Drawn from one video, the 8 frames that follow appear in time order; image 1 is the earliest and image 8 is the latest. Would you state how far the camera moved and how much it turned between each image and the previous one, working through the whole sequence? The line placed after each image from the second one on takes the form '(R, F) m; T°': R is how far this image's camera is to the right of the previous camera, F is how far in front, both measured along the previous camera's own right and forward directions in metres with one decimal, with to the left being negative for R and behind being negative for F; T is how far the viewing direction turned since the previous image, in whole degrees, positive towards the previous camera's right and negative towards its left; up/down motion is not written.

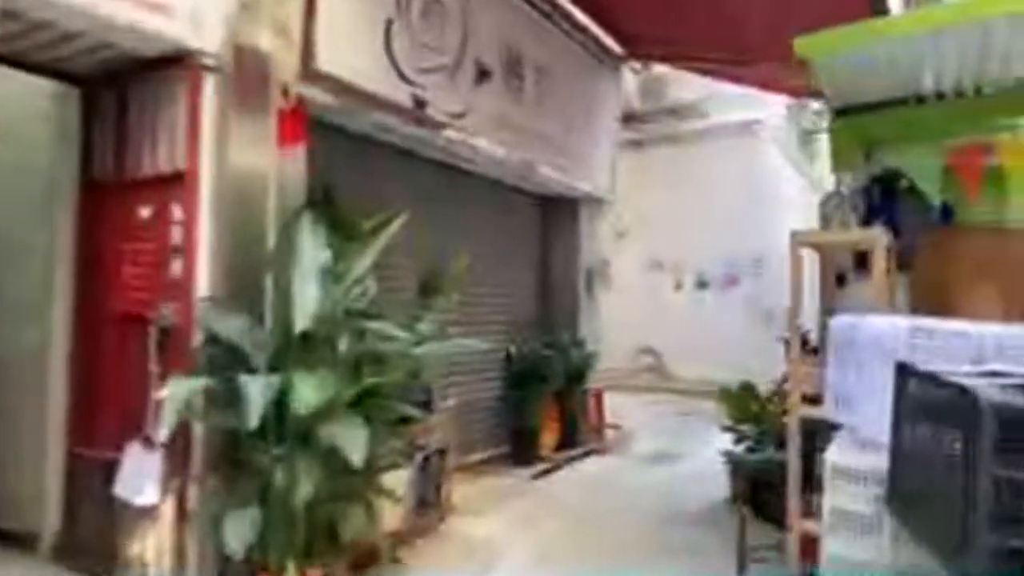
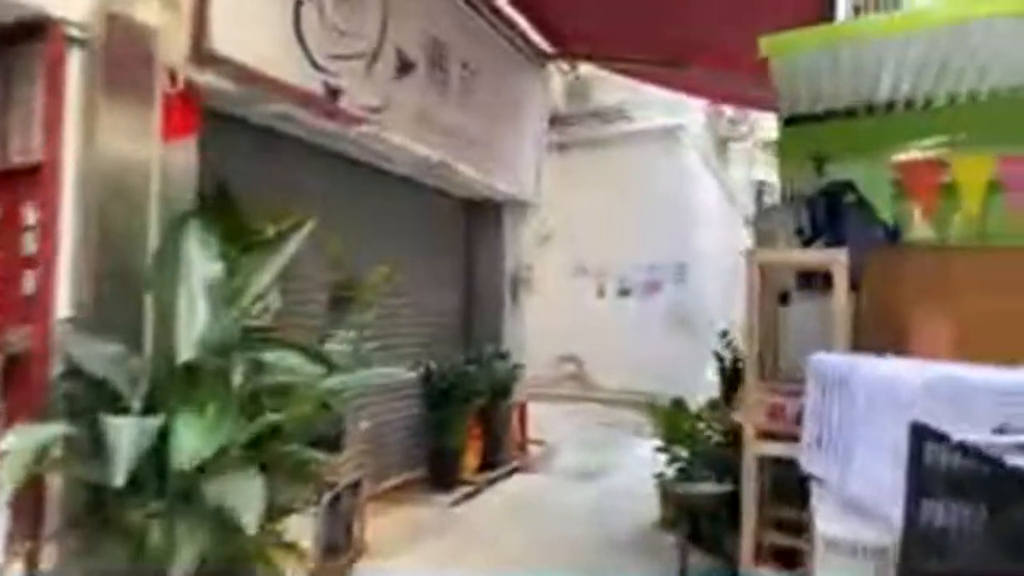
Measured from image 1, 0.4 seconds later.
(+0.4, +0.5) m; 0°
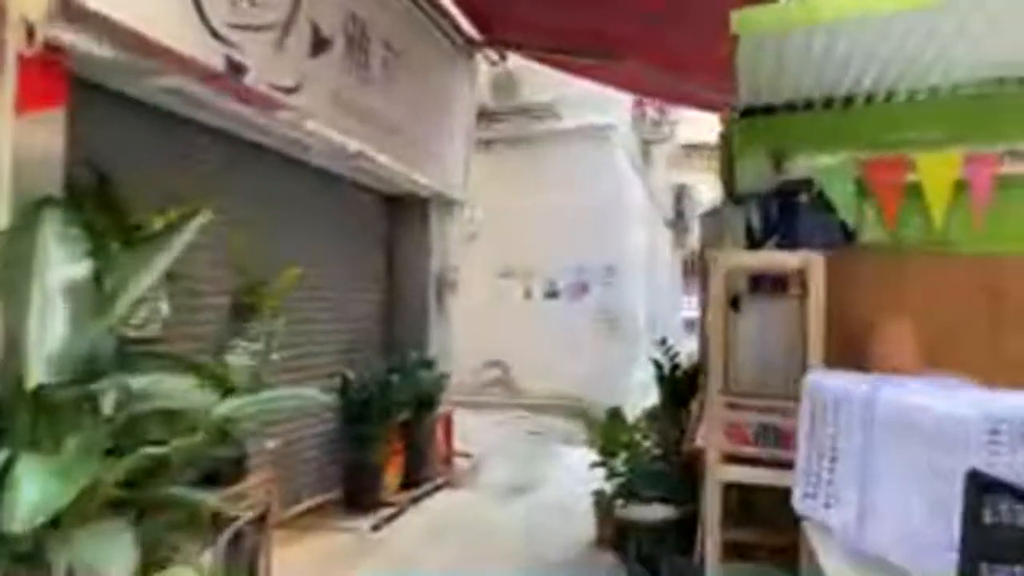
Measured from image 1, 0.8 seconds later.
(-0.1, +0.5) m; +6°
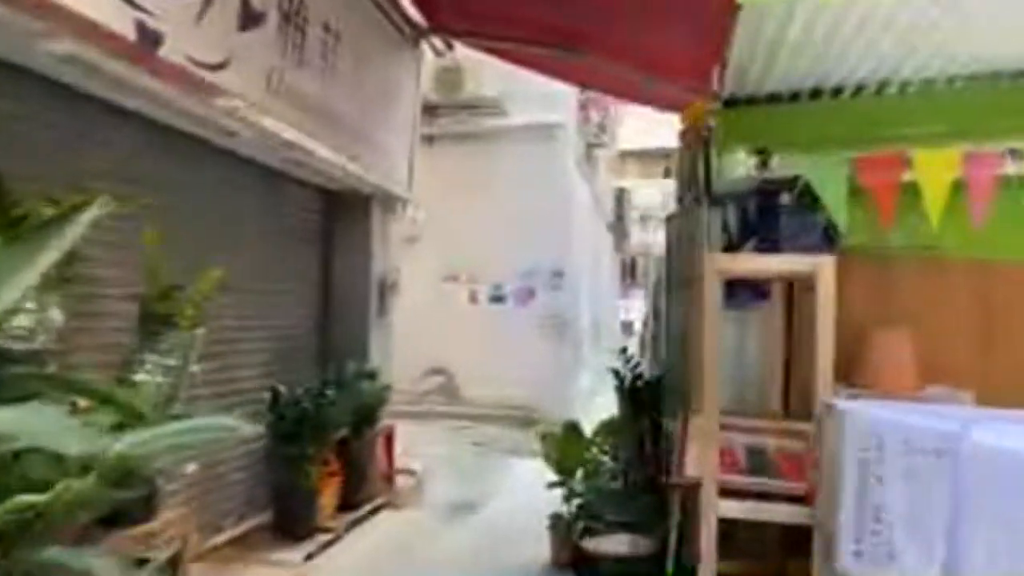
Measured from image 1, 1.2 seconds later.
(-0.1, +0.5) m; +5°
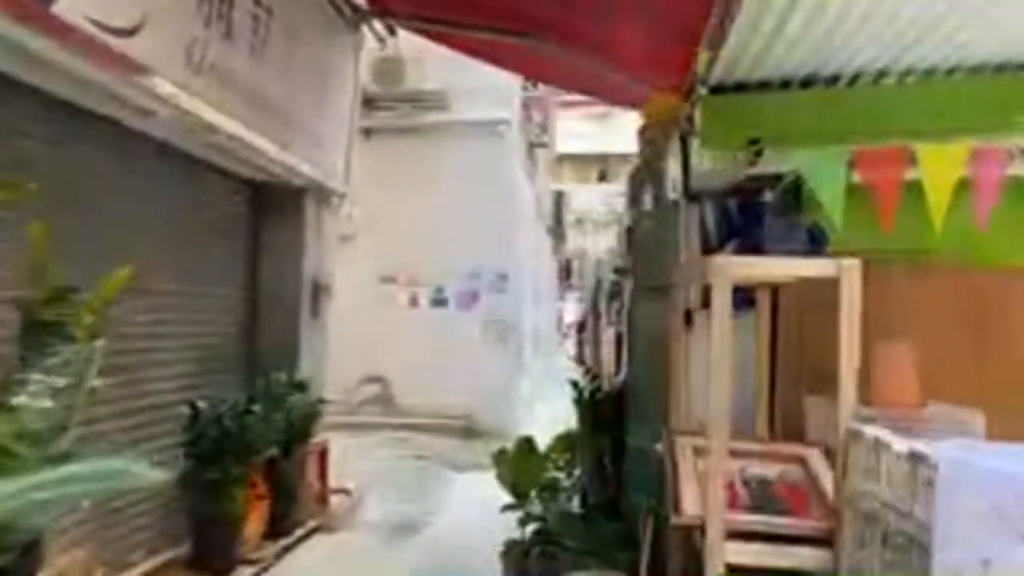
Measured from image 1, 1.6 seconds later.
(-0.1, +0.4) m; +5°
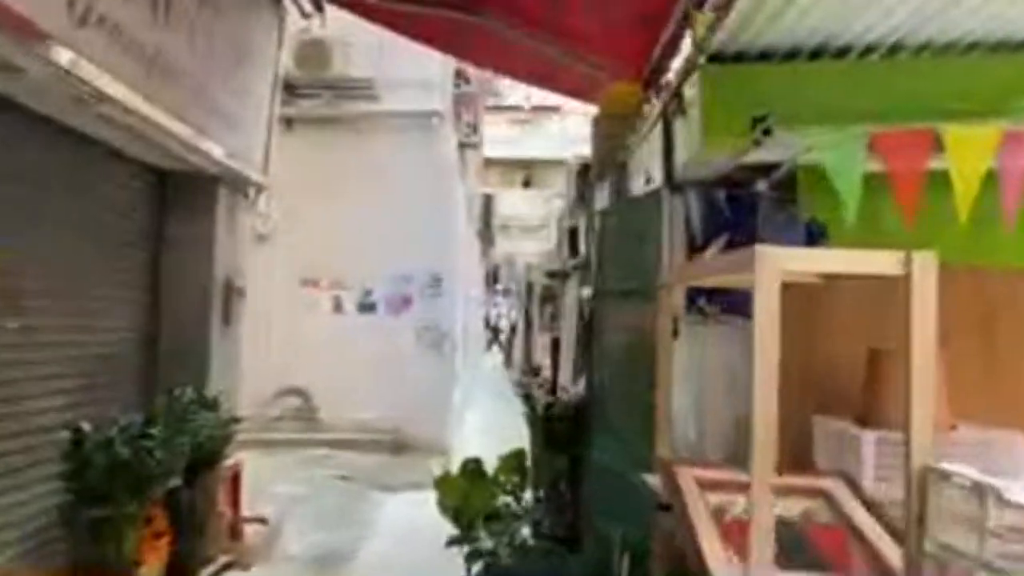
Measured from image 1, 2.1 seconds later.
(-0.1, +0.6) m; +6°
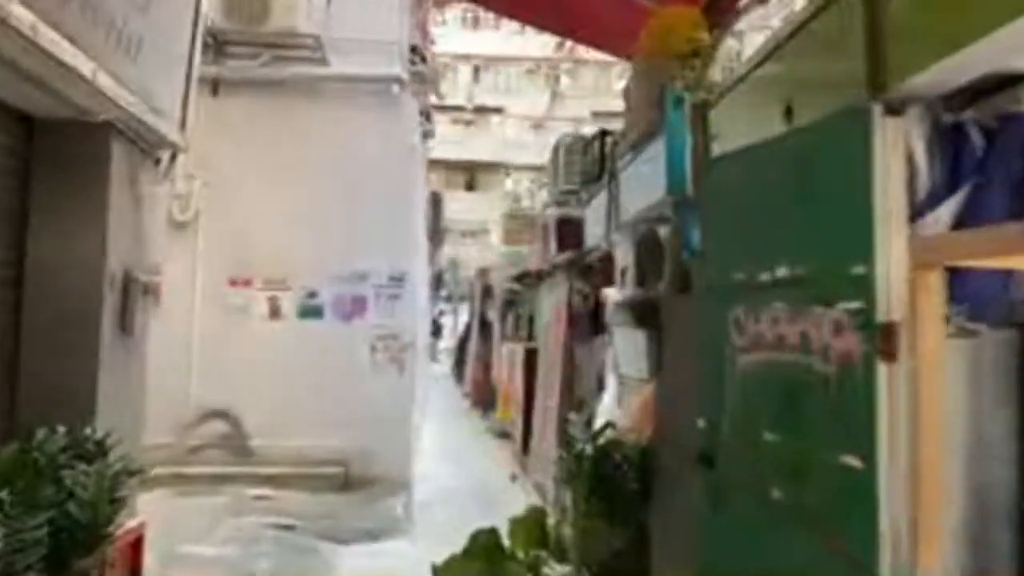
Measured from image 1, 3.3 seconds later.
(-0.4, +1.4) m; +5°
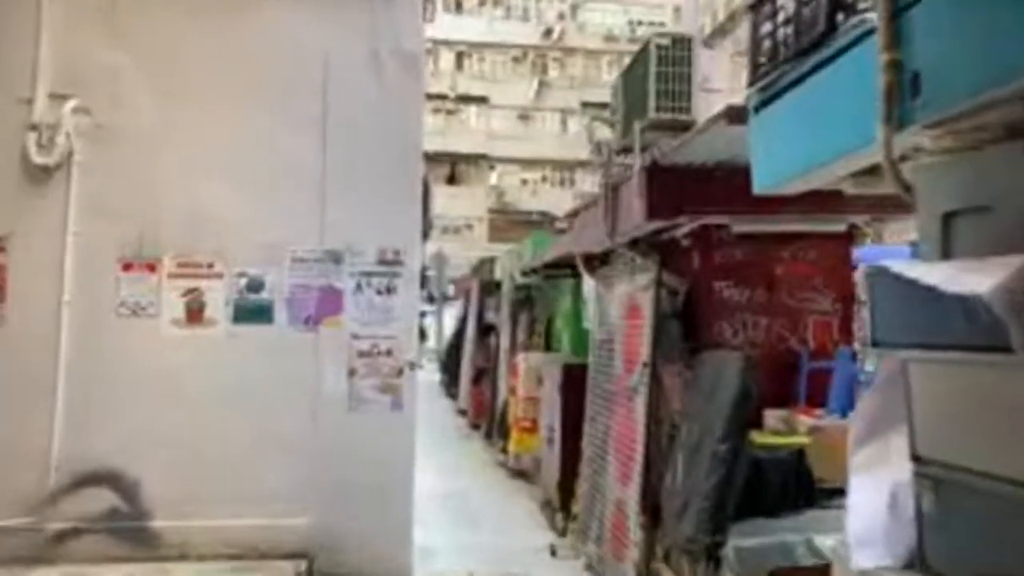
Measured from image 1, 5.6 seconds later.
(-0.5, +2.6) m; +2°
